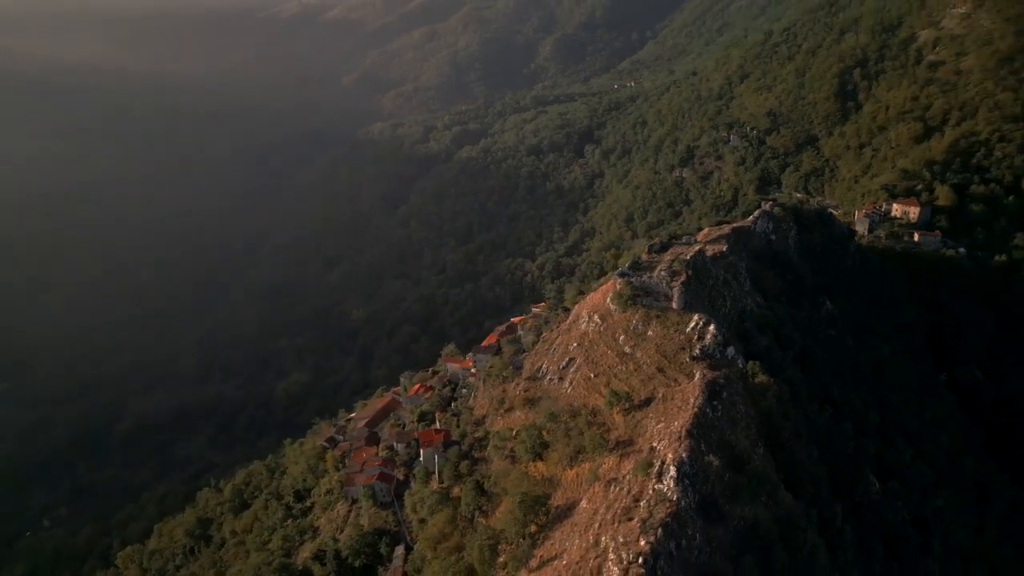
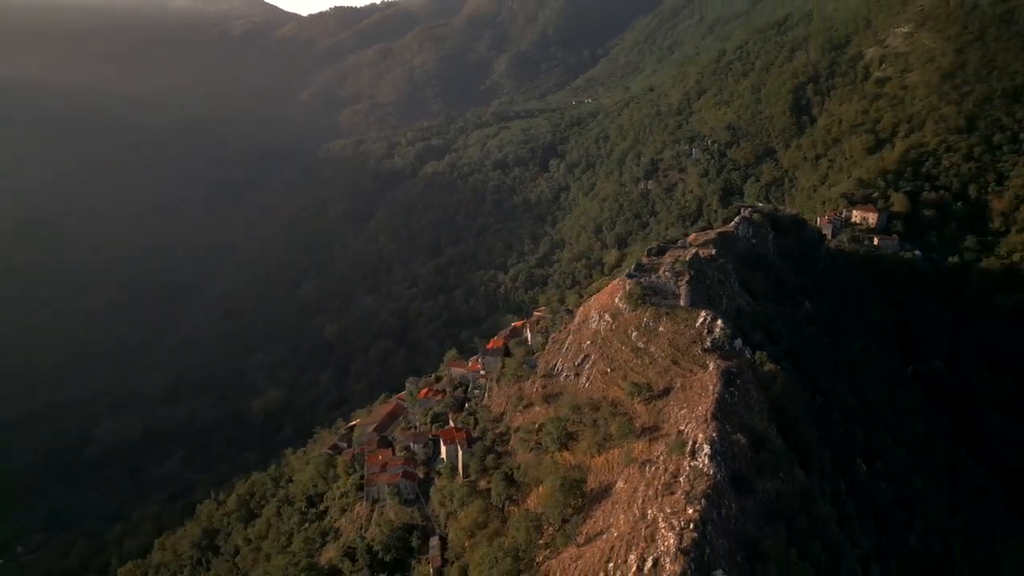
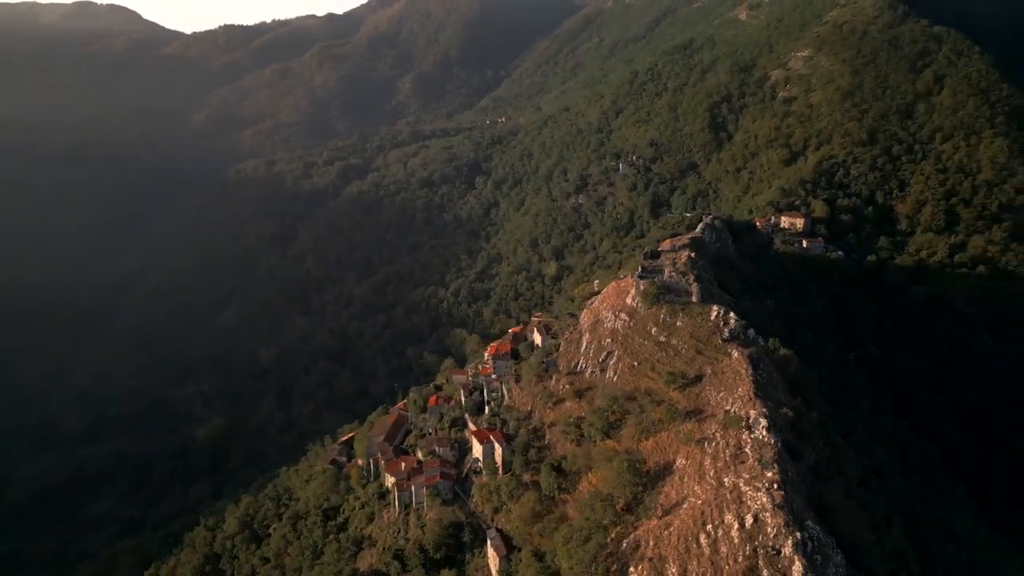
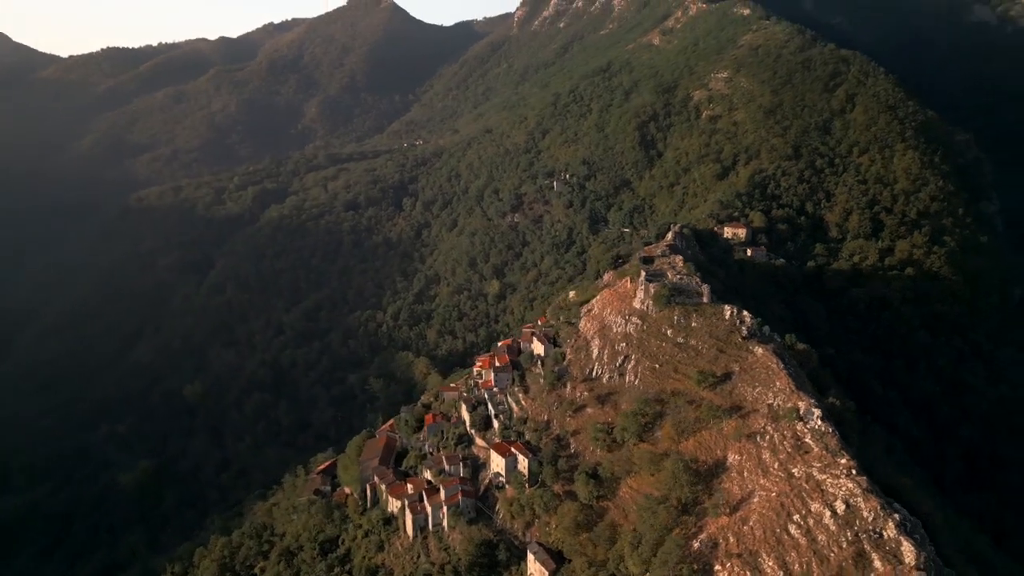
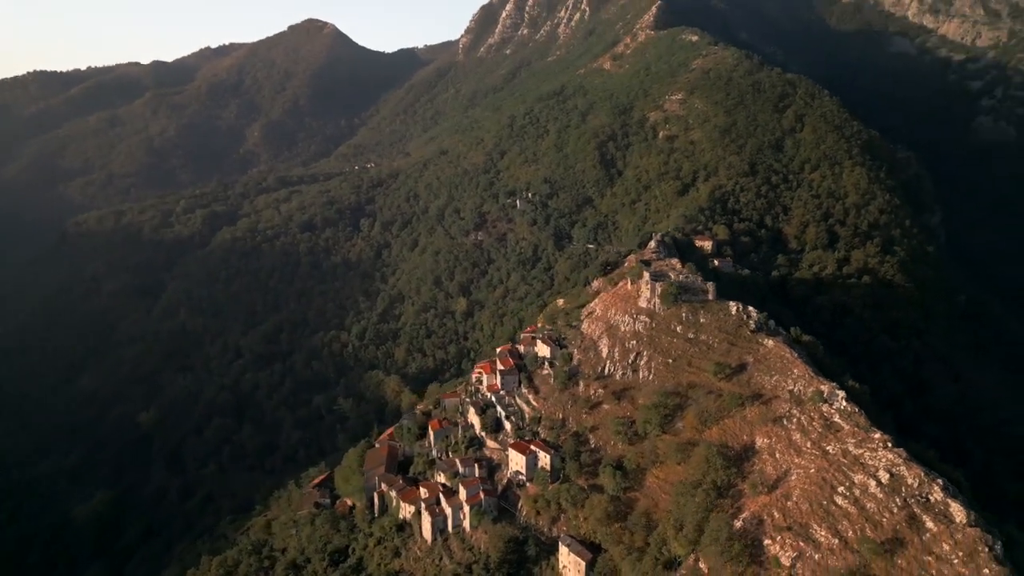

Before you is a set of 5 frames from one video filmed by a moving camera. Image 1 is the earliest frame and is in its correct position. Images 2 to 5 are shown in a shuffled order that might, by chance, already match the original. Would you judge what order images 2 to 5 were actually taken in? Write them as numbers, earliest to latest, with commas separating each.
2, 3, 4, 5
